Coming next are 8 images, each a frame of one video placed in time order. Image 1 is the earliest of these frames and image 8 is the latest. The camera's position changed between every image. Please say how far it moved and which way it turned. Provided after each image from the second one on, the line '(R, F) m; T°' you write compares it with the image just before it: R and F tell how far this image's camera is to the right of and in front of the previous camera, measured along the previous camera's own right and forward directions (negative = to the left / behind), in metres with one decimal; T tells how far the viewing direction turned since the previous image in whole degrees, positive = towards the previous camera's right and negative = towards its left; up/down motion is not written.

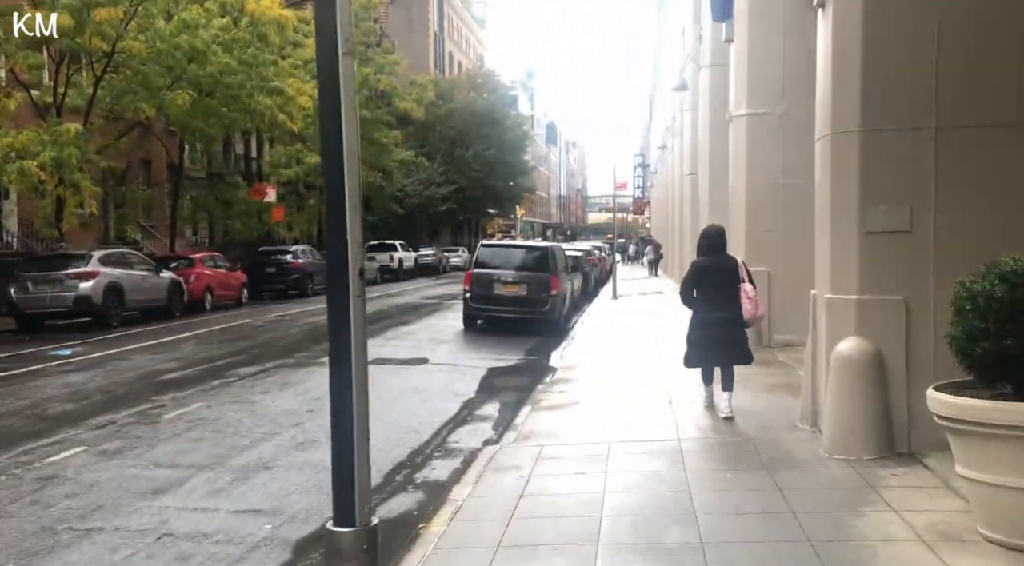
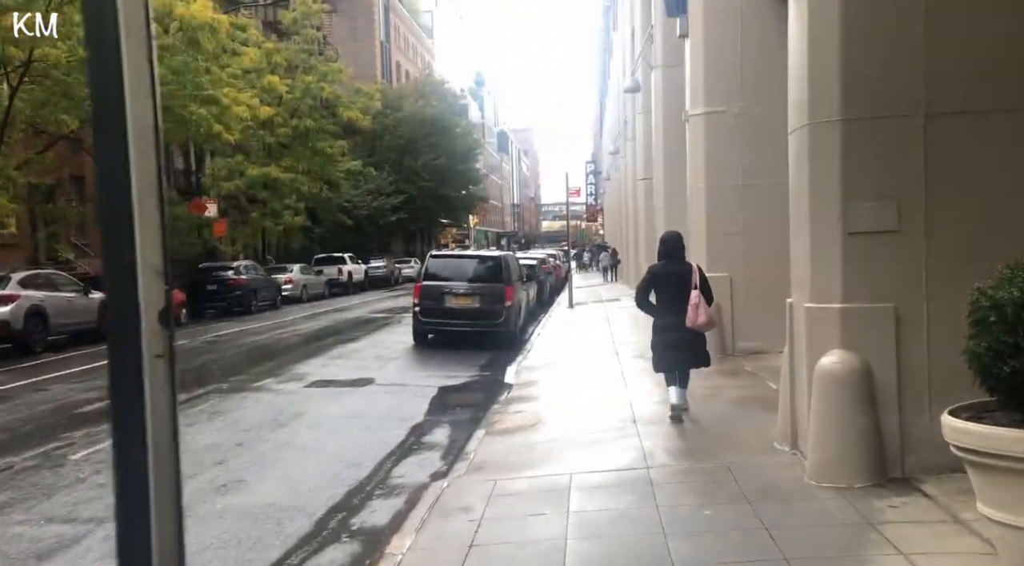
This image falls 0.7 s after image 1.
(+0.1, +0.8) m; +3°
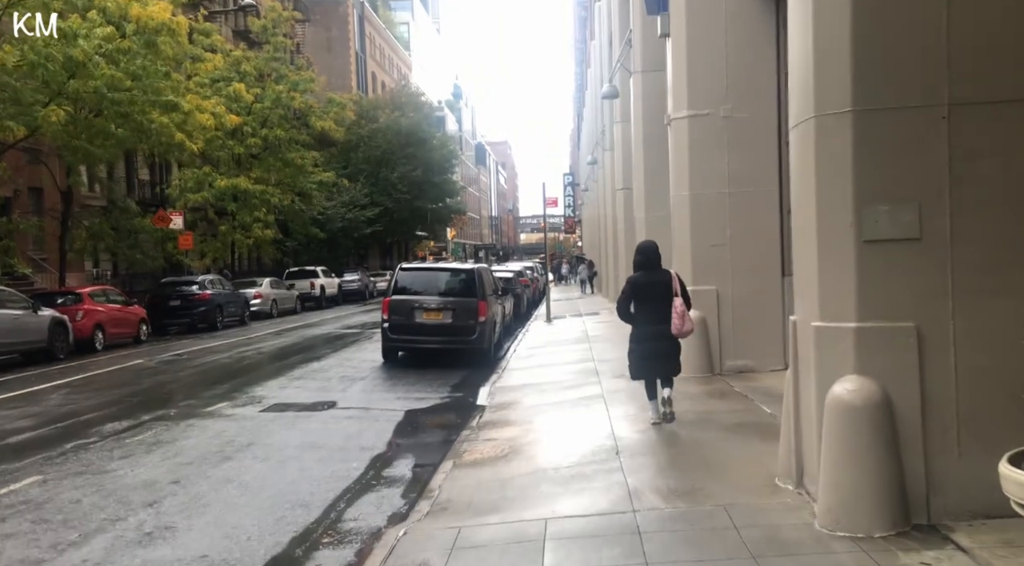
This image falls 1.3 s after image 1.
(+0.1, +0.8) m; +1°
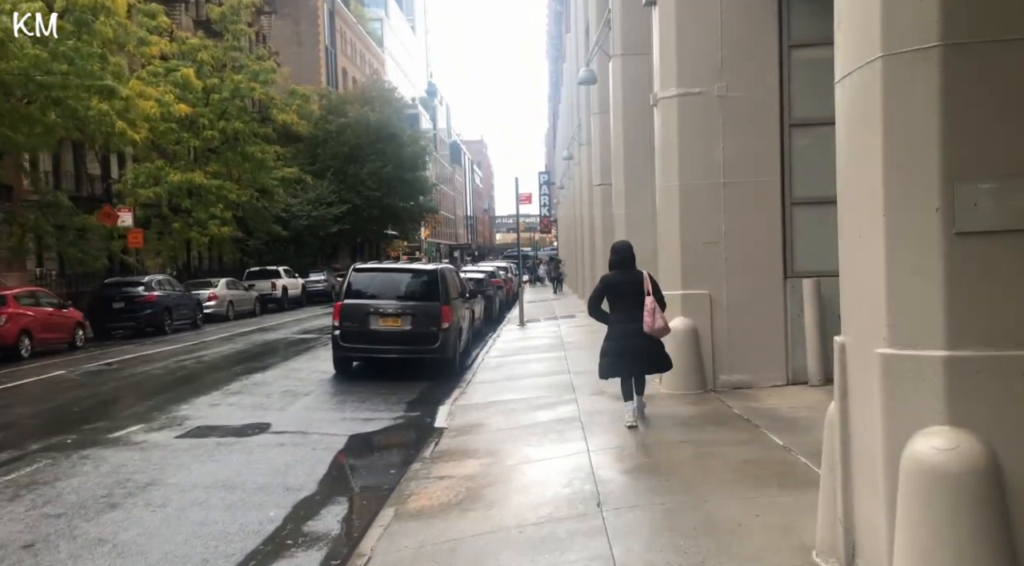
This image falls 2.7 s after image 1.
(+0.1, +1.6) m; +2°
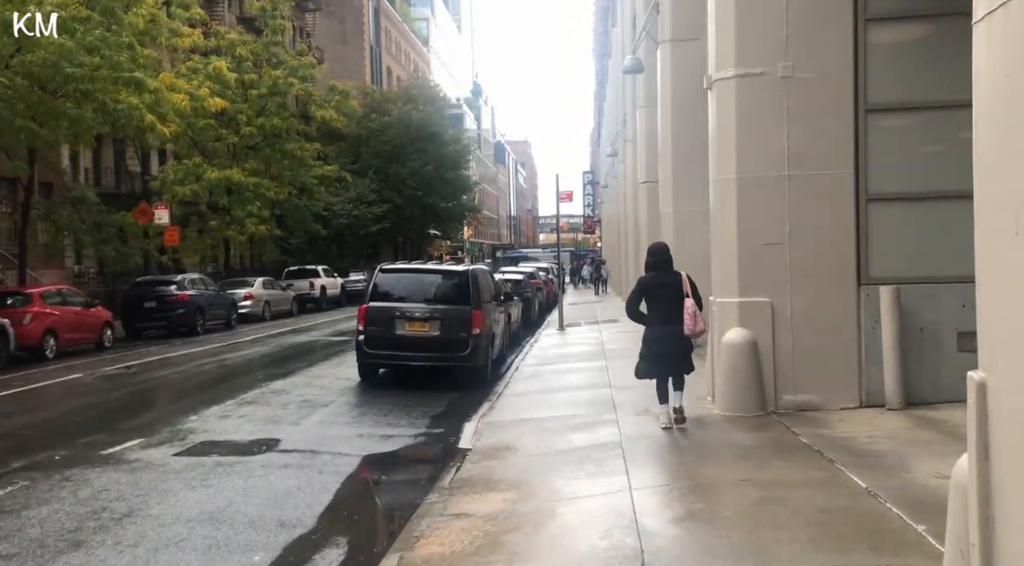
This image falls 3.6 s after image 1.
(+0.1, +1.0) m; -3°
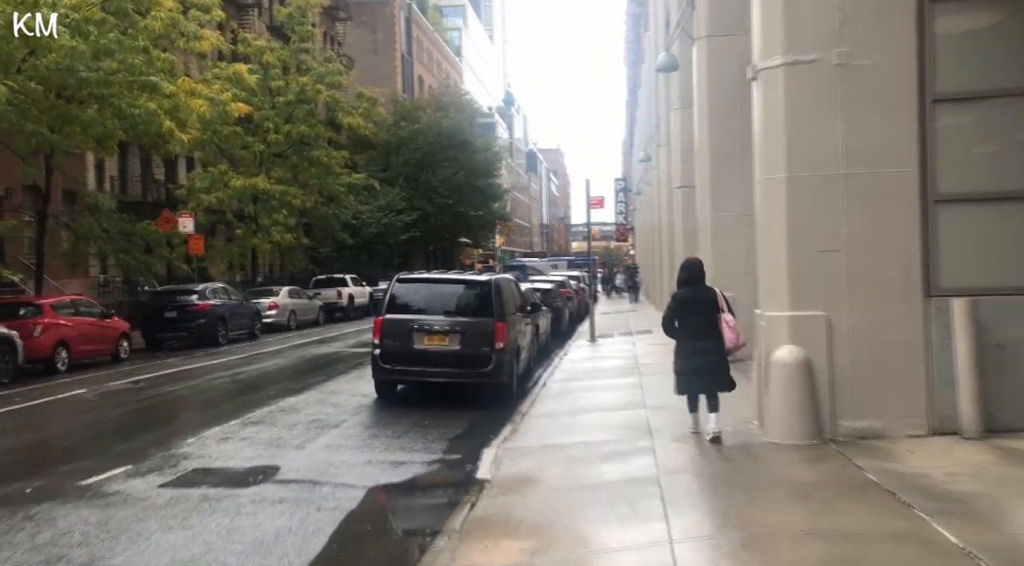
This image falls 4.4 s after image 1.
(+0.1, +0.9) m; -2°
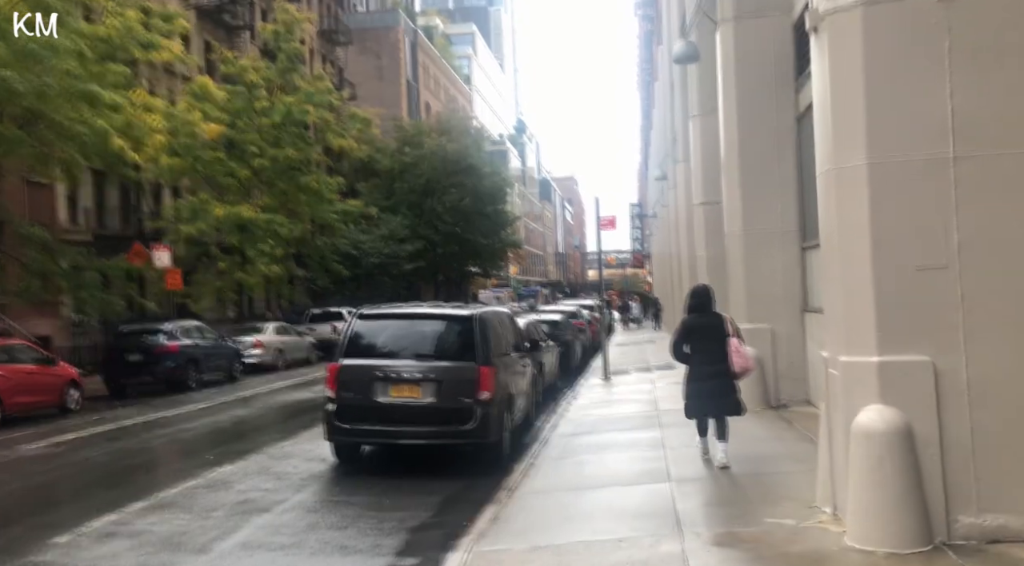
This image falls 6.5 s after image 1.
(+0.3, +2.4) m; -1°
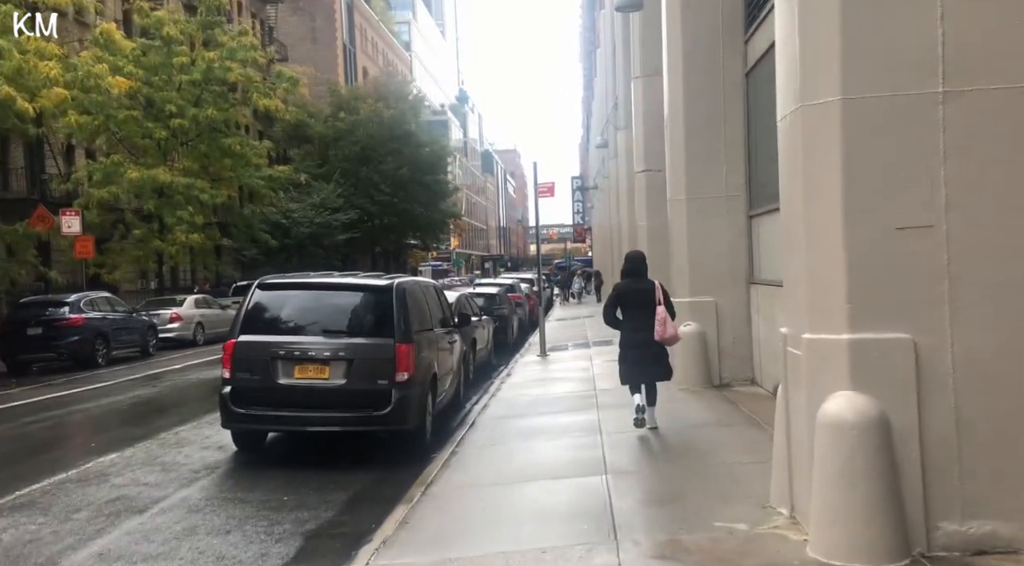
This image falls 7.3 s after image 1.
(+0.2, +1.0) m; +4°
